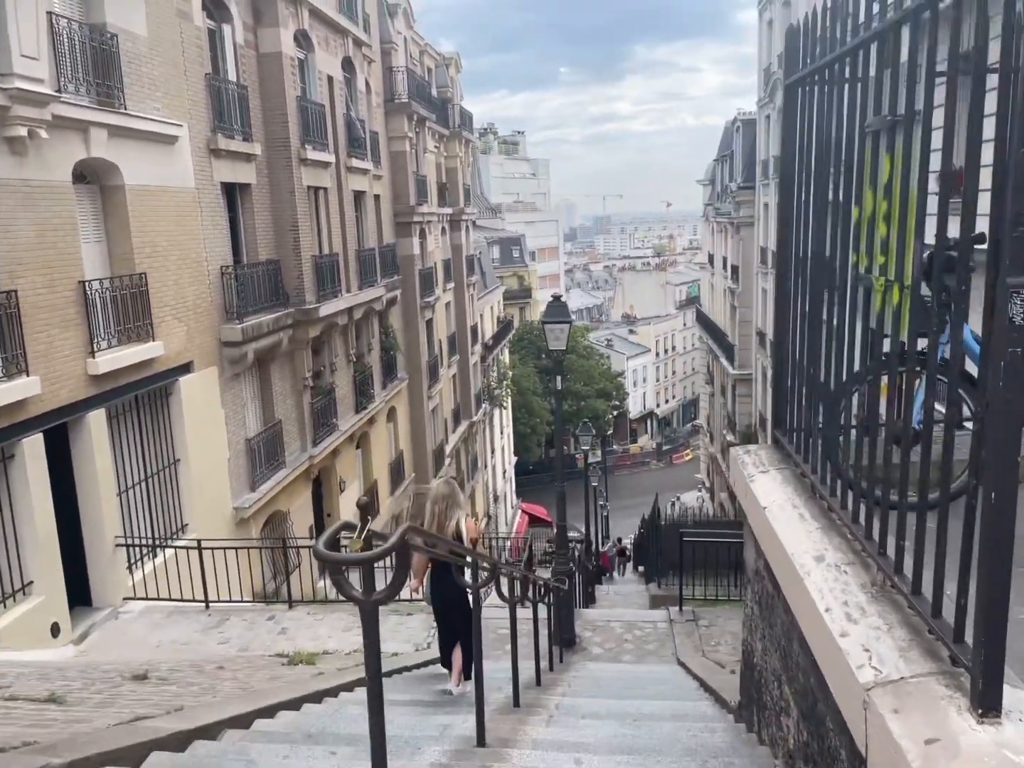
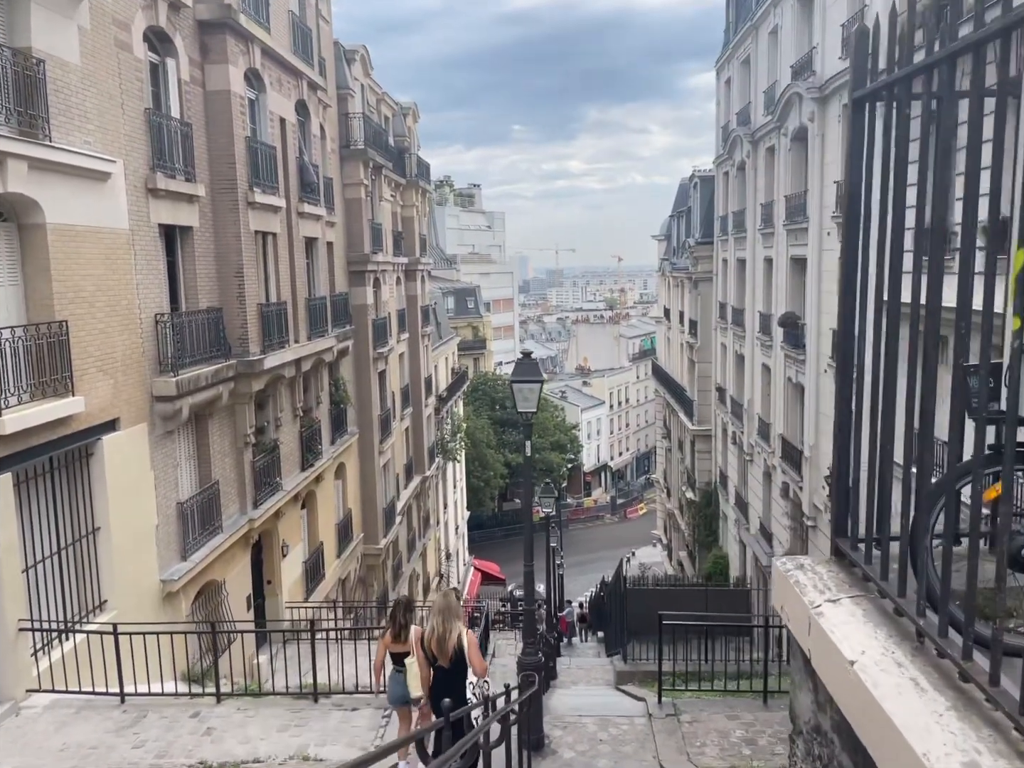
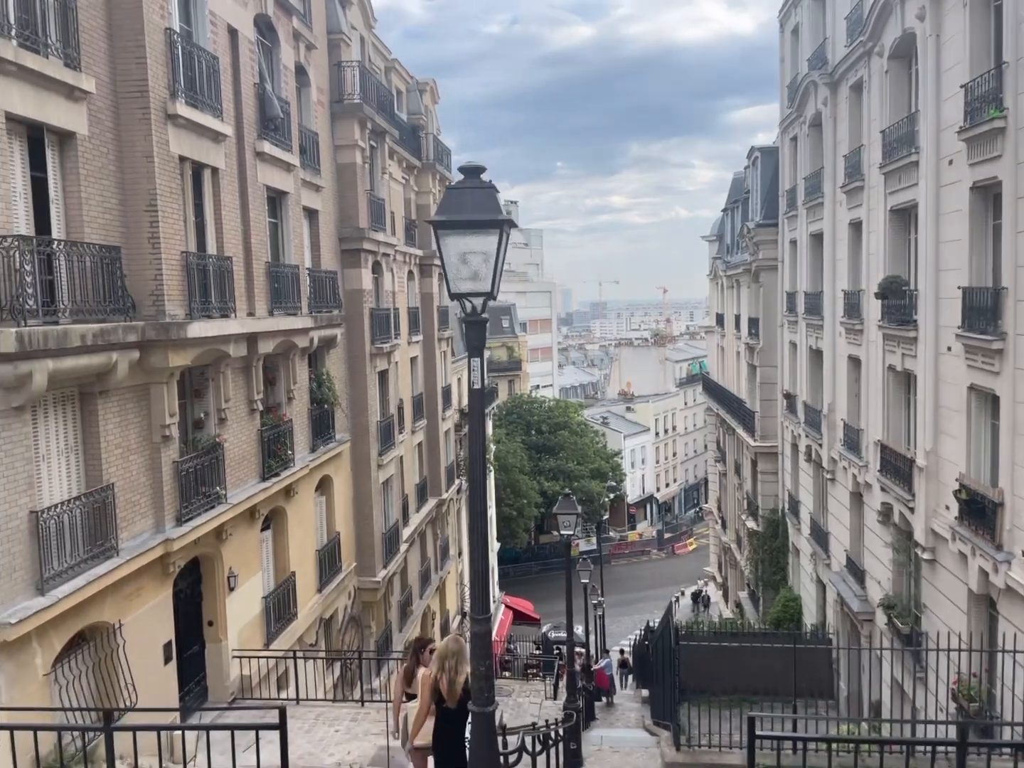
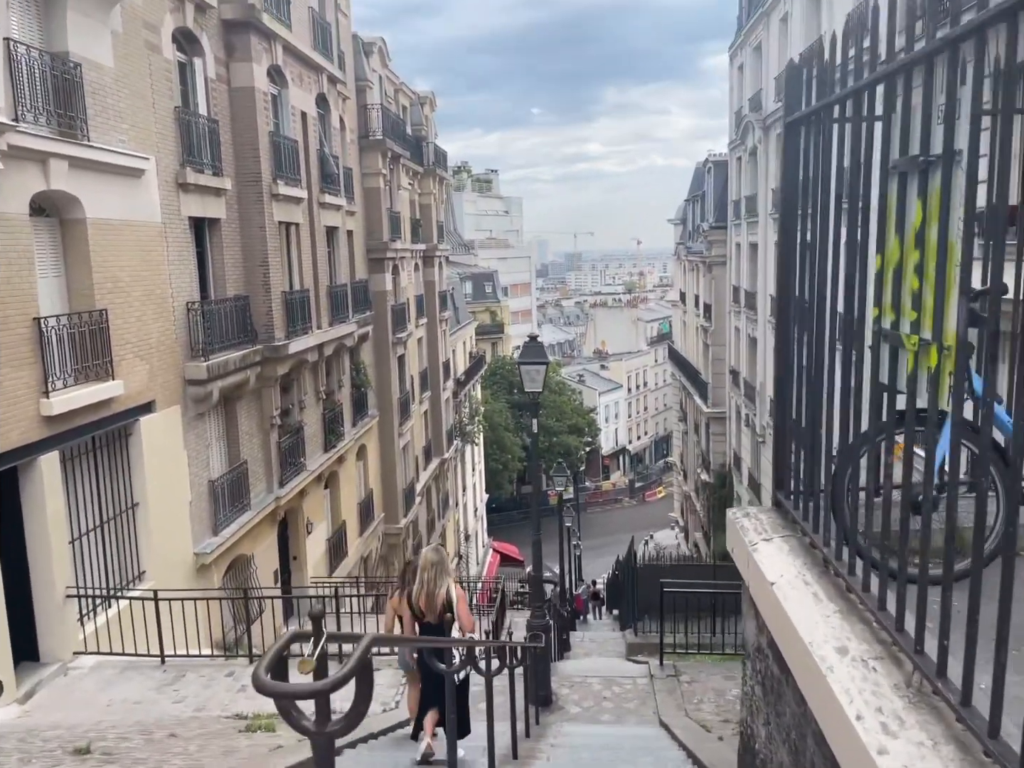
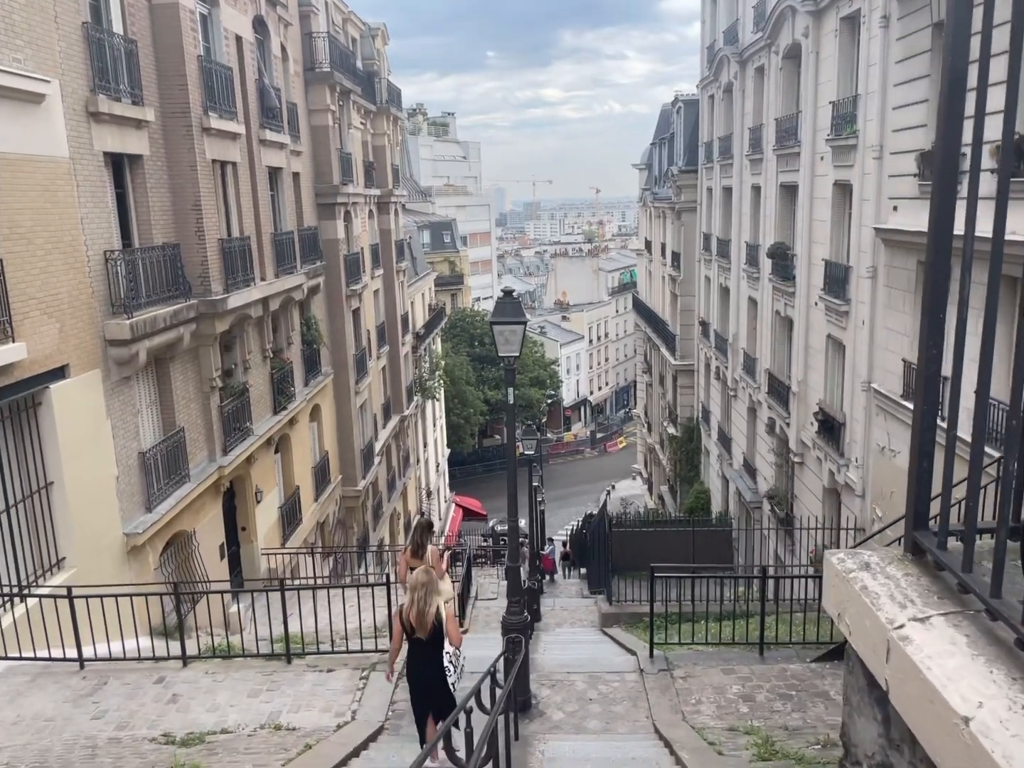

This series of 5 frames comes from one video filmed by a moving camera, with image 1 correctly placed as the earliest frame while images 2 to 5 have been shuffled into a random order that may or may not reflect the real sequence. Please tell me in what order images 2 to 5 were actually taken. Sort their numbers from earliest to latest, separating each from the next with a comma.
4, 2, 5, 3
